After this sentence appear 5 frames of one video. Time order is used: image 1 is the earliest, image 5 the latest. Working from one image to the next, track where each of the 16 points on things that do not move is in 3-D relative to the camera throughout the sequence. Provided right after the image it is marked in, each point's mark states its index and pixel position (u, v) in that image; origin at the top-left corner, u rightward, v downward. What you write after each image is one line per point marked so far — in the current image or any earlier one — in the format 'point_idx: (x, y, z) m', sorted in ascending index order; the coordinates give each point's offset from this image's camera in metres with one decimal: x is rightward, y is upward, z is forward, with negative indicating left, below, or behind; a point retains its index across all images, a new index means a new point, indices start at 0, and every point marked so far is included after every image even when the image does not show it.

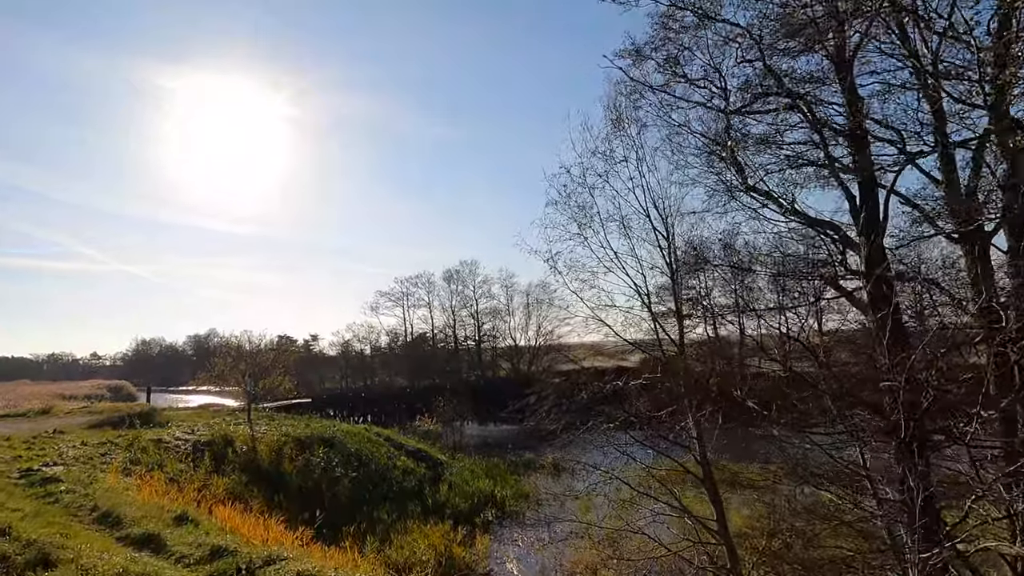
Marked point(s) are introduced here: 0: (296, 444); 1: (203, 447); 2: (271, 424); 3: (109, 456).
0: (-5.8, -4.2, +16.1) m
1: (-7.3, -3.8, +14.1) m
2: (-7.2, -4.1, +18.0) m
3: (-7.9, -3.3, +11.7) m
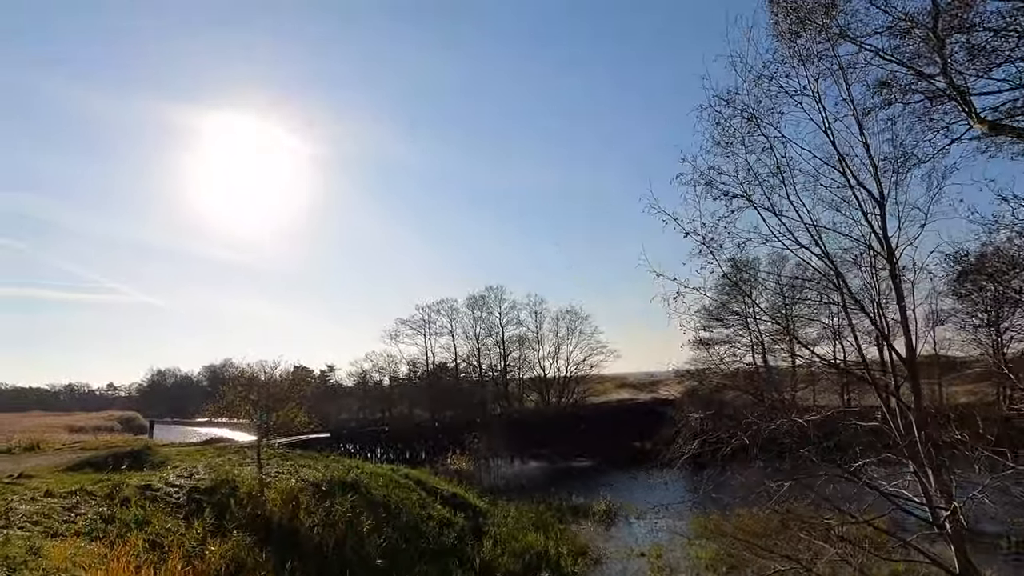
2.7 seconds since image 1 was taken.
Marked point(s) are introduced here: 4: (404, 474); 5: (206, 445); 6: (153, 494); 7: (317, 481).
0: (-4.4, -4.5, +13.4) m
1: (-6.0, -4.0, +11.5) m
2: (-5.8, -4.5, +15.3) m
3: (-6.7, -3.4, +9.1) m
4: (-3.3, -5.6, +18.2) m
5: (-9.6, -5.0, +18.9) m
6: (-6.6, -3.8, +11.1) m
7: (-4.5, -4.5, +14.0) m
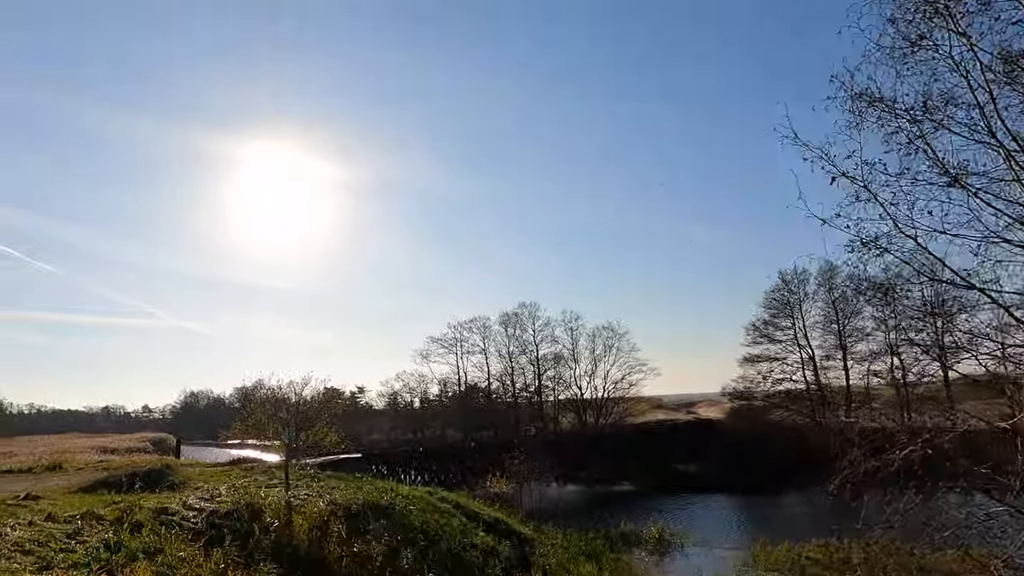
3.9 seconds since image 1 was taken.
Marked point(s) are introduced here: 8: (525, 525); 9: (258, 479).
0: (-3.3, -4.6, +12.0) m
1: (-5.0, -4.0, +10.2) m
2: (-4.6, -4.7, +14.1) m
3: (-5.8, -3.3, +8.0) m
4: (-2.0, -5.8, +16.7) m
5: (-8.3, -5.3, +17.8) m
6: (-5.7, -3.8, +9.9) m
7: (-3.4, -4.6, +12.7) m
8: (+0.4, -6.8, +17.2) m
9: (-6.3, -4.8, +15.1) m
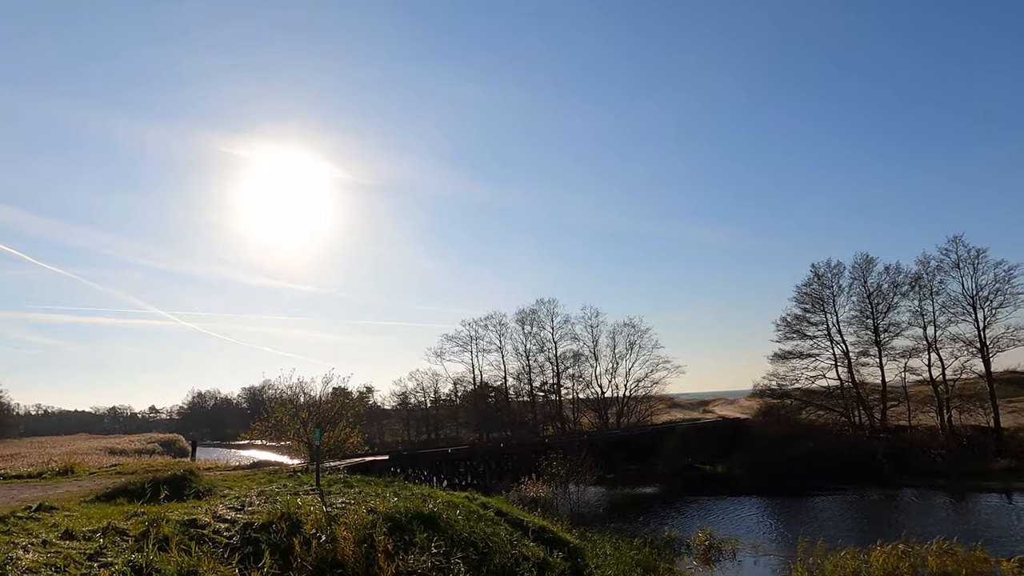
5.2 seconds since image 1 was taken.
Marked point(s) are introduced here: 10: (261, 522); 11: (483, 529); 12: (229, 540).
0: (-2.2, -4.3, +10.9) m
1: (-3.9, -3.7, +9.1) m
2: (-3.5, -4.4, +12.9) m
3: (-4.7, -3.1, +6.8) m
4: (-0.8, -5.6, +15.5) m
5: (-7.1, -5.0, +16.7) m
6: (-4.6, -3.6, +8.7) m
7: (-2.3, -4.3, +11.5) m
8: (+1.5, -6.5, +16.0) m
9: (-5.2, -4.5, +13.9) m
10: (-4.0, -3.7, +9.6) m
11: (-0.6, -5.2, +13.1) m
12: (-4.1, -3.7, +8.8) m
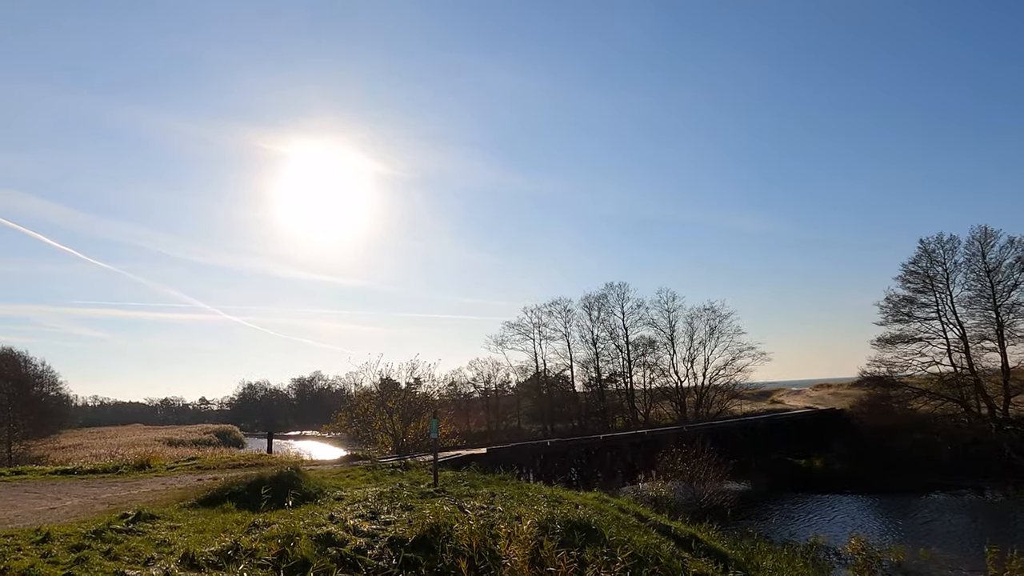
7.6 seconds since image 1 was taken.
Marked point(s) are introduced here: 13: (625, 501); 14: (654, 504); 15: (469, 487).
0: (+0.6, -3.6, +8.6) m
1: (-1.2, -3.1, +6.9) m
2: (-0.6, -3.7, +10.8) m
3: (-2.1, -2.5, +4.7) m
4: (+2.3, -4.8, +13.3) m
5: (-4.0, -4.3, +14.7) m
6: (-1.9, -2.9, +6.6) m
7: (+0.5, -3.6, +9.3) m
8: (+4.7, -5.7, +13.6) m
9: (-2.2, -3.8, +11.9) m
10: (-1.3, -3.1, +7.5) m
11: (+2.3, -4.5, +10.8) m
12: (-1.4, -3.1, +6.7) m
13: (+2.7, -5.1, +14.4) m
14: (+3.8, -5.7, +15.9) m
15: (-0.9, -3.8, +11.5) m
